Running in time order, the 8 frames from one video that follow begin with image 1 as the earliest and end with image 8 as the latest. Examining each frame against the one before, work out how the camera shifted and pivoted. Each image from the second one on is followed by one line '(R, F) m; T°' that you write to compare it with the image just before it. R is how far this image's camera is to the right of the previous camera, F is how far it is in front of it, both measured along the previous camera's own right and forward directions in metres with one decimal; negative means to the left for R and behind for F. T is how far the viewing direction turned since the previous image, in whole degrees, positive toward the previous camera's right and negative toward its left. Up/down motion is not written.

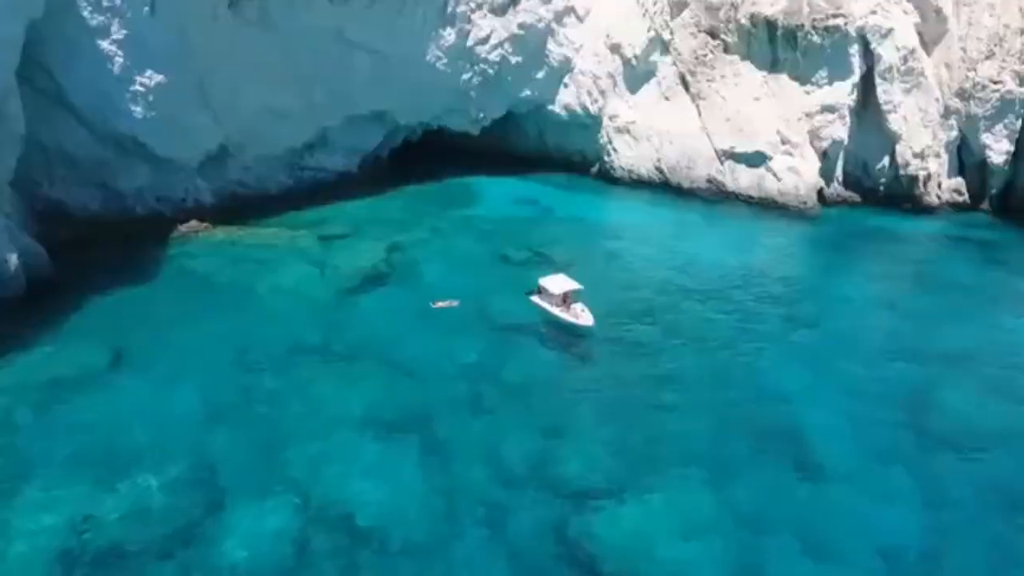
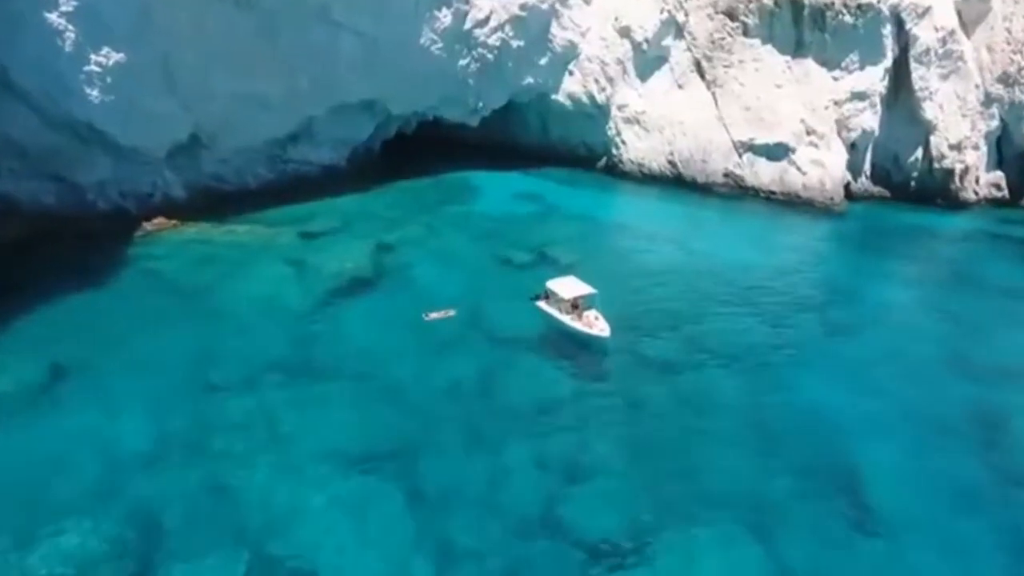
(-0.1, +2.8) m; 0°
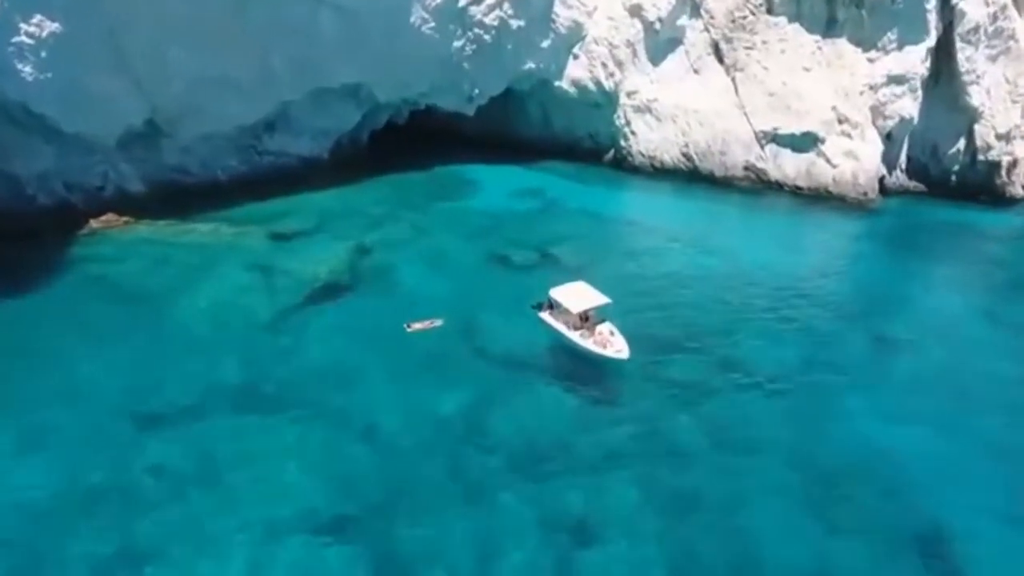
(0.0, +3.1) m; 0°
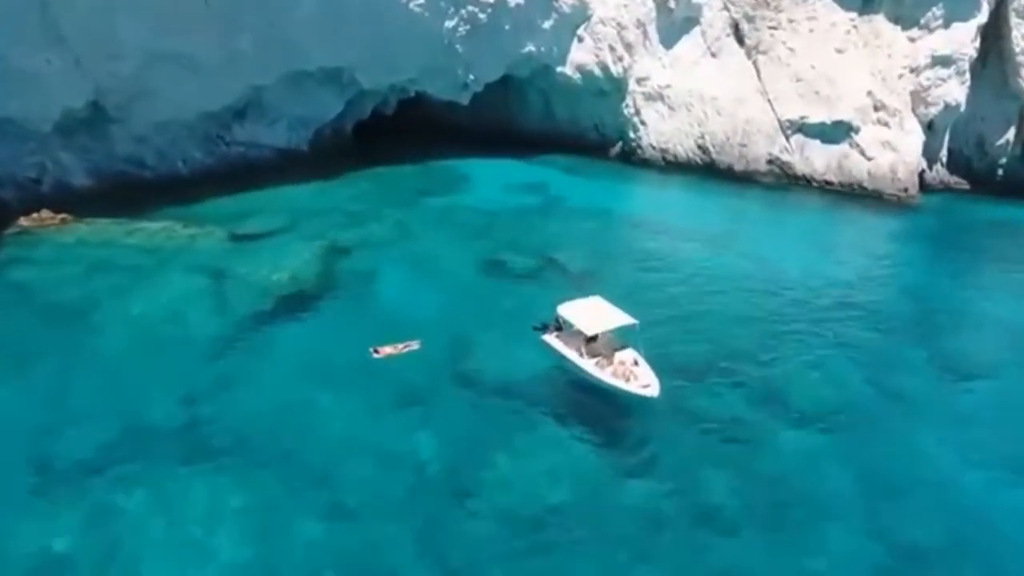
(0.0, +3.0) m; 0°
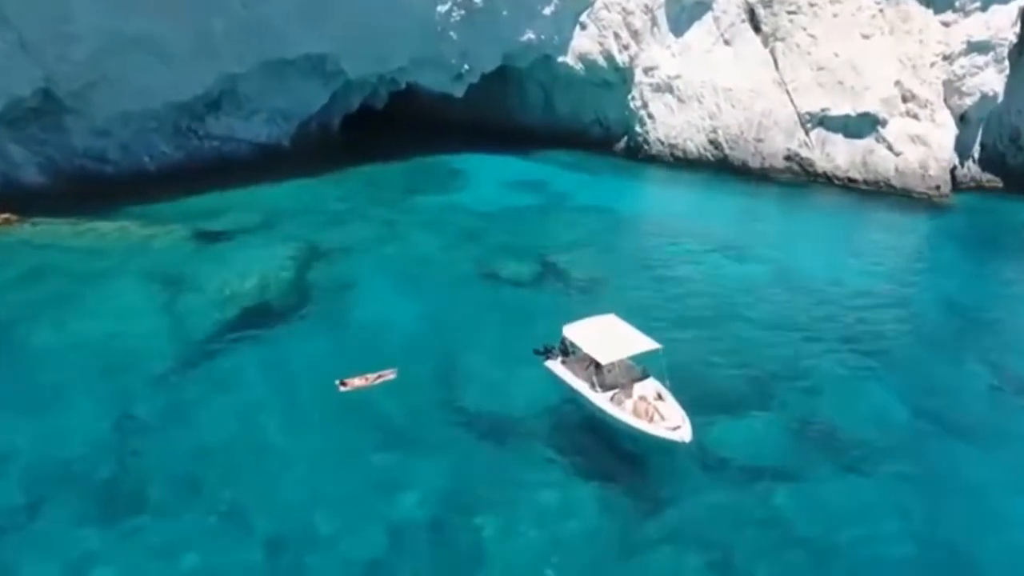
(0.0, +2.0) m; 0°
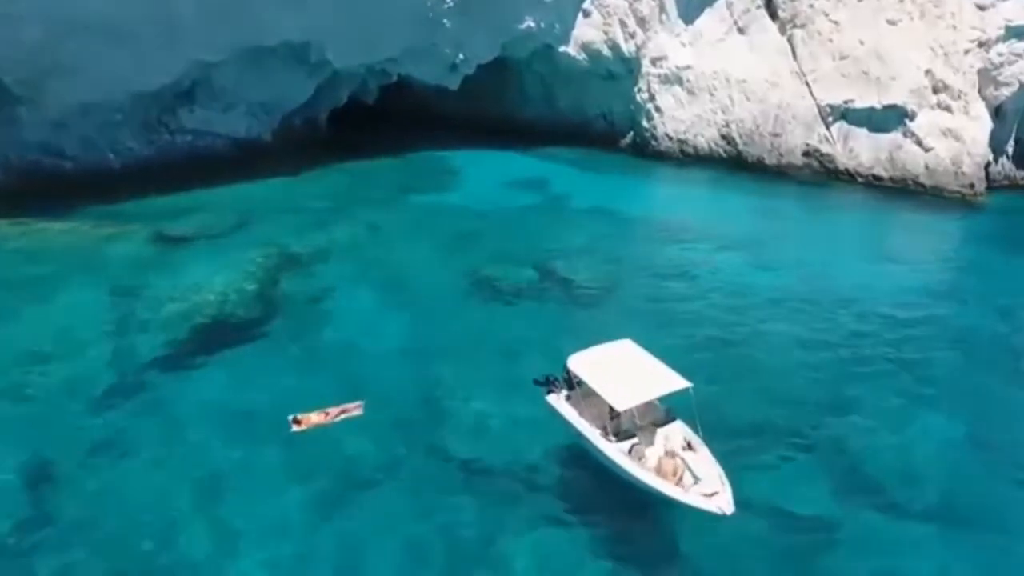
(+0.1, +1.8) m; 0°
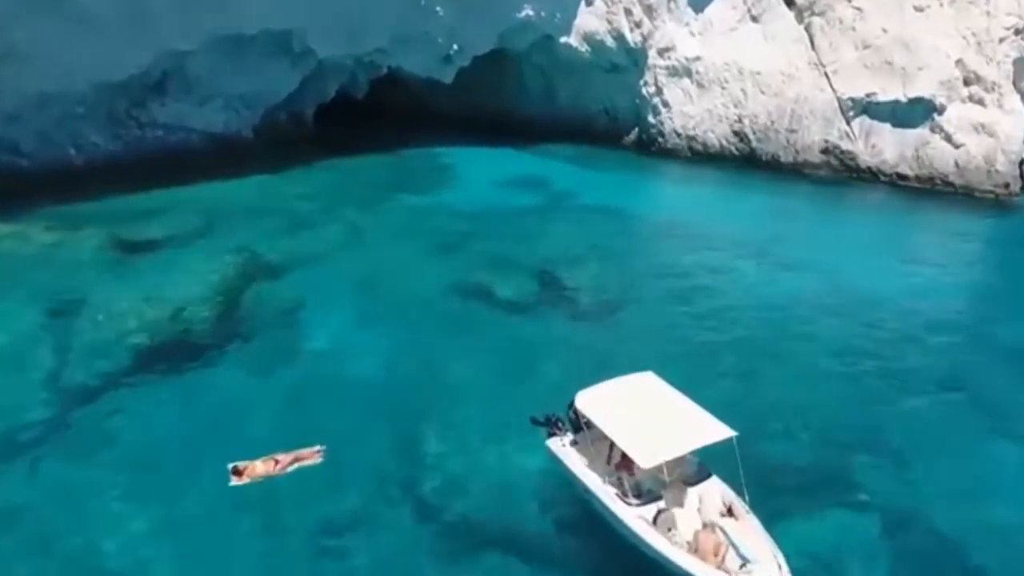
(0.0, +1.6) m; 0°
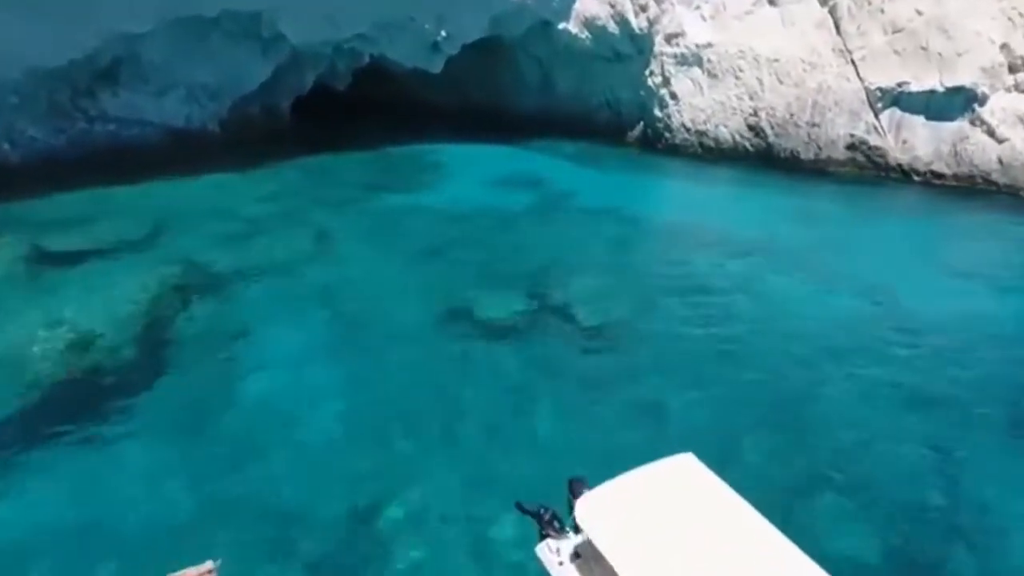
(+0.1, +2.1) m; 0°
